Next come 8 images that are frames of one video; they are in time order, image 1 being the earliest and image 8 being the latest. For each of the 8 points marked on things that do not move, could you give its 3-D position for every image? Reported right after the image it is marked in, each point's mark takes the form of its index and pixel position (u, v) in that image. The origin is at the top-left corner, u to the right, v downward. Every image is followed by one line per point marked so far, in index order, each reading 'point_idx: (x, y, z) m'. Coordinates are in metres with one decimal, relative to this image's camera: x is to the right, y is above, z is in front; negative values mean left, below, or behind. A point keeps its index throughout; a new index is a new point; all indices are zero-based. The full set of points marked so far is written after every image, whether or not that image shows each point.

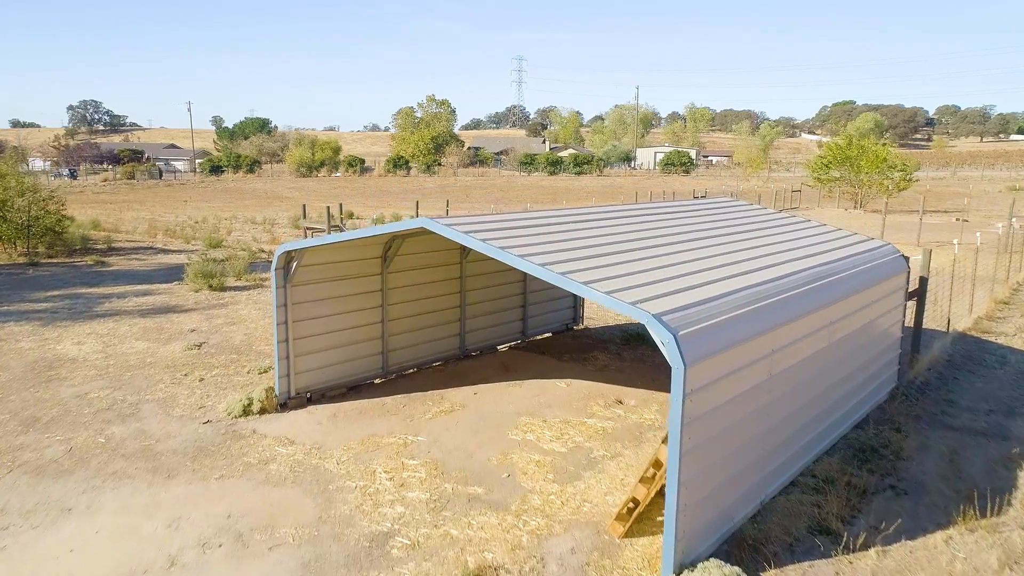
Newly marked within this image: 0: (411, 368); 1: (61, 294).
0: (-1.2, -1.0, +8.4) m
1: (-8.6, -0.1, +13.5) m
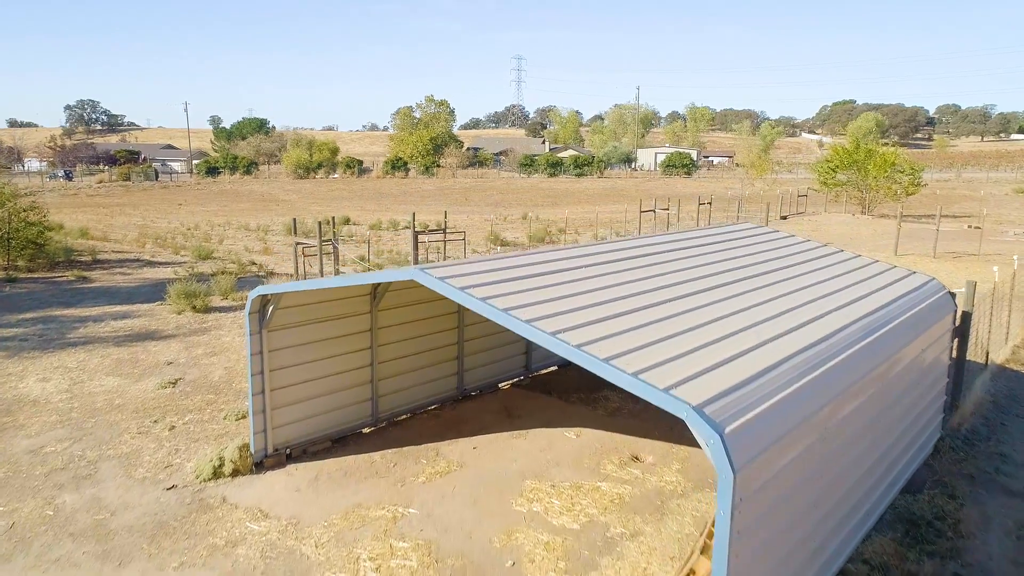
0: (-1.2, -1.4, +7.6) m
1: (-8.6, -0.5, +12.7) m
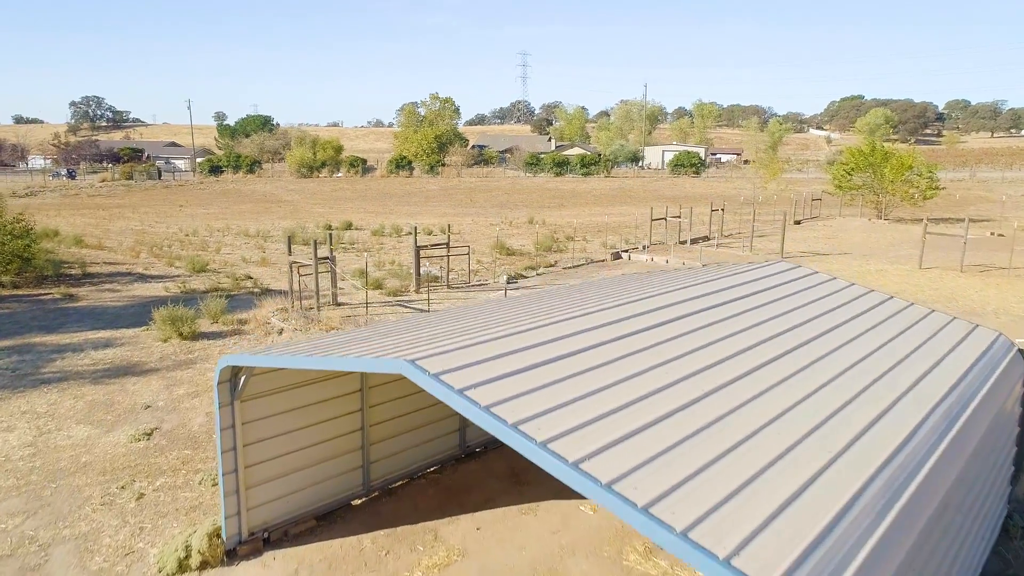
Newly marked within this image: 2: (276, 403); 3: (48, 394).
0: (-1.1, -1.8, +6.8) m
1: (-8.4, -1.0, +11.9) m
2: (-1.9, -0.9, +5.7) m
3: (-6.2, -1.4, +9.5) m
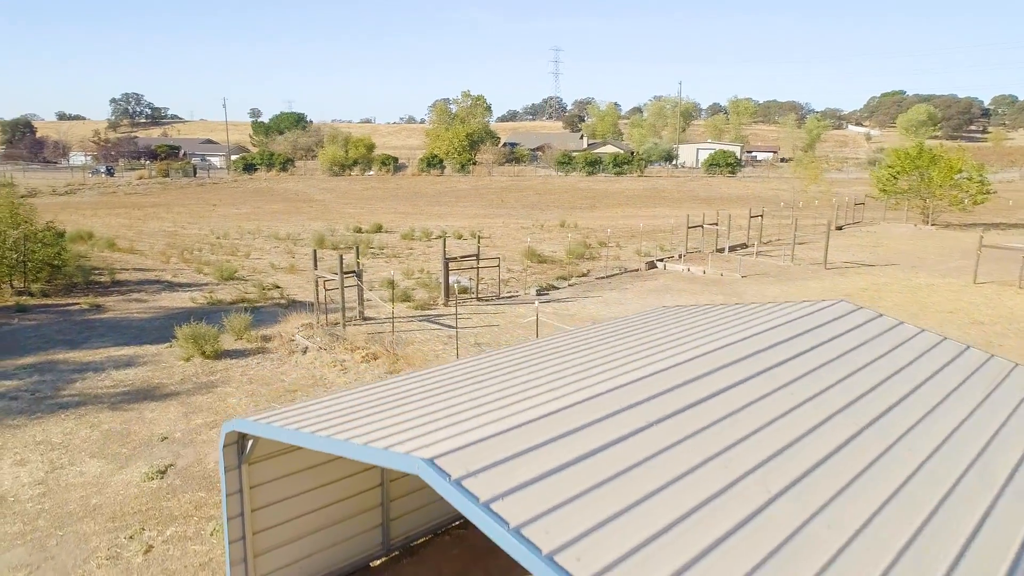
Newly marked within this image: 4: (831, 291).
0: (-0.8, -2.2, +6.3) m
1: (-7.9, -1.2, +11.8) m
2: (-1.6, -1.3, +5.3) m
3: (-5.8, -1.7, +9.2) m
4: (+8.3, -0.1, +18.4) m
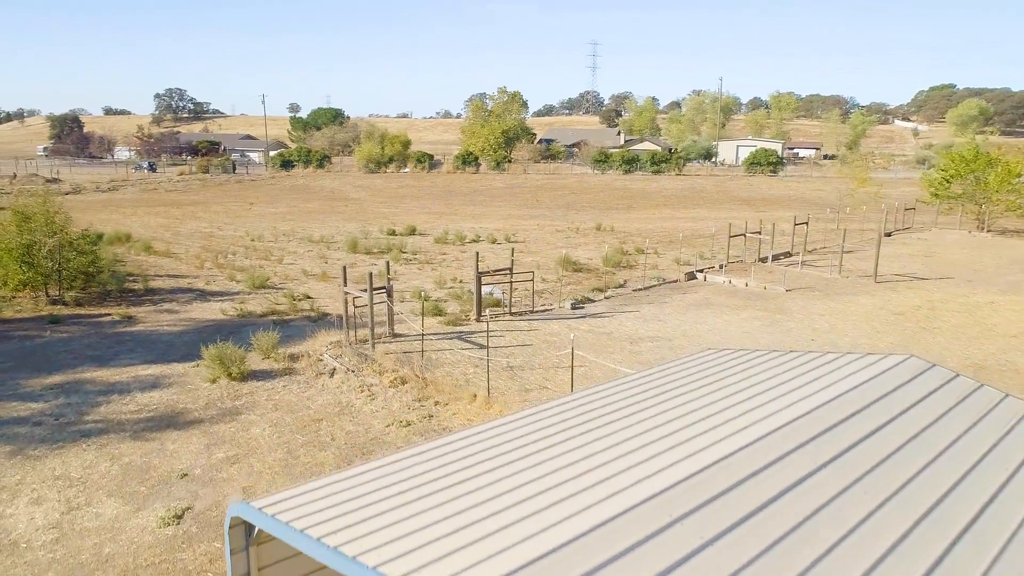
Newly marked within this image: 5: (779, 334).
0: (-0.5, -2.6, +5.9) m
1: (-7.4, -1.5, +11.6) m
2: (-1.4, -1.7, +4.8) m
3: (-5.4, -2.1, +9.0) m
4: (+9.1, -0.5, +17.5) m
5: (+5.8, -1.0, +15.3) m
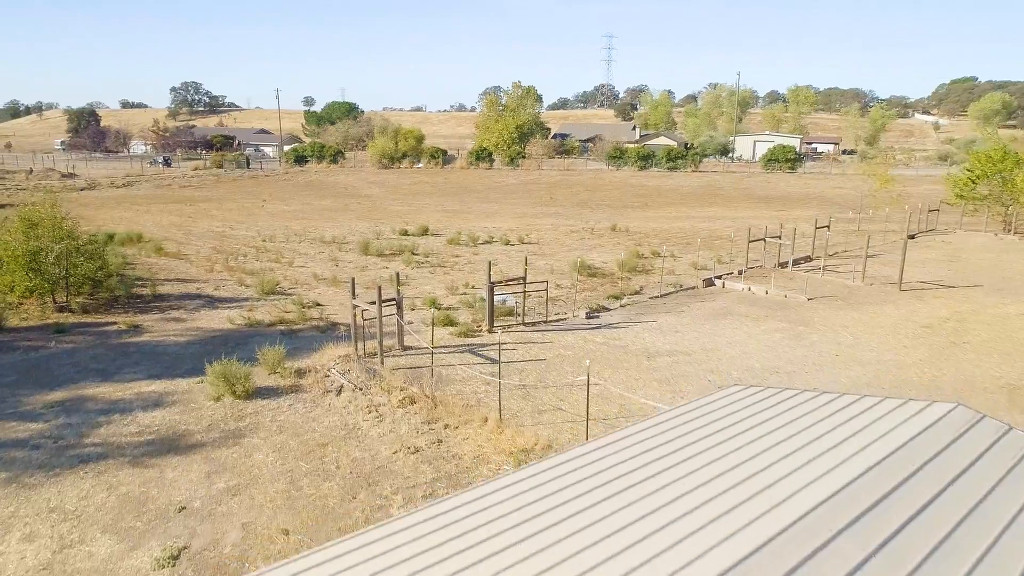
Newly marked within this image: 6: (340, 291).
0: (-0.5, -3.0, +5.5) m
1: (-7.2, -1.8, +11.4) m
2: (-1.4, -2.0, +4.4) m
3: (-5.2, -2.3, +8.7) m
4: (+9.5, -0.8, +16.9) m
5: (+6.0, -1.3, +14.8) m
6: (-4.8, -0.1, +19.8) m
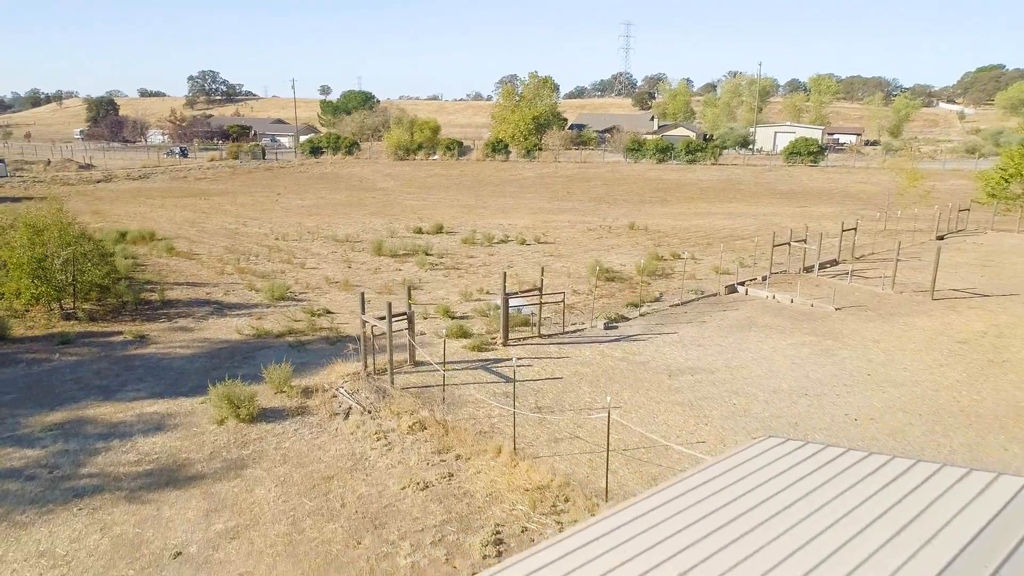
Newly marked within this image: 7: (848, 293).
0: (-0.4, -3.4, +5.0) m
1: (-7.0, -2.0, +11.0) m
2: (-1.3, -2.5, +3.9) m
3: (-5.1, -2.7, +8.2) m
4: (+9.8, -1.0, +16.2) m
5: (+6.4, -1.5, +14.1) m
6: (-4.4, -0.2, +19.3) m
7: (+9.3, -0.1, +19.7) m
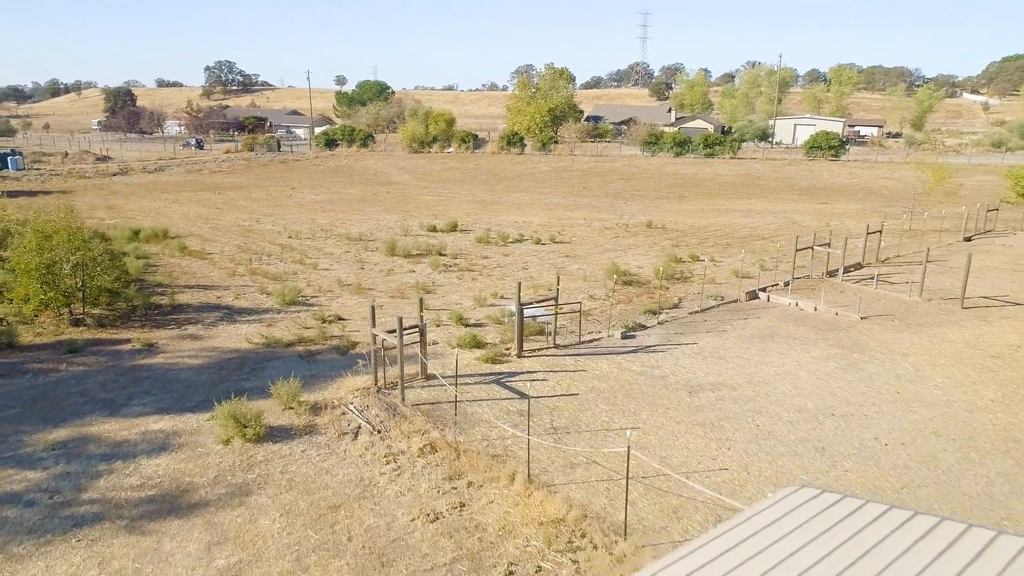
0: (-0.3, -3.7, +4.6) m
1: (-6.7, -2.3, +10.7) m
2: (-1.2, -2.8, +3.6) m
3: (-4.9, -2.9, +8.0) m
4: (+10.1, -1.3, +15.5) m
5: (+6.6, -1.8, +13.6) m
6: (-4.0, -0.4, +19.0) m
7: (+9.7, -0.3, +19.1) m
